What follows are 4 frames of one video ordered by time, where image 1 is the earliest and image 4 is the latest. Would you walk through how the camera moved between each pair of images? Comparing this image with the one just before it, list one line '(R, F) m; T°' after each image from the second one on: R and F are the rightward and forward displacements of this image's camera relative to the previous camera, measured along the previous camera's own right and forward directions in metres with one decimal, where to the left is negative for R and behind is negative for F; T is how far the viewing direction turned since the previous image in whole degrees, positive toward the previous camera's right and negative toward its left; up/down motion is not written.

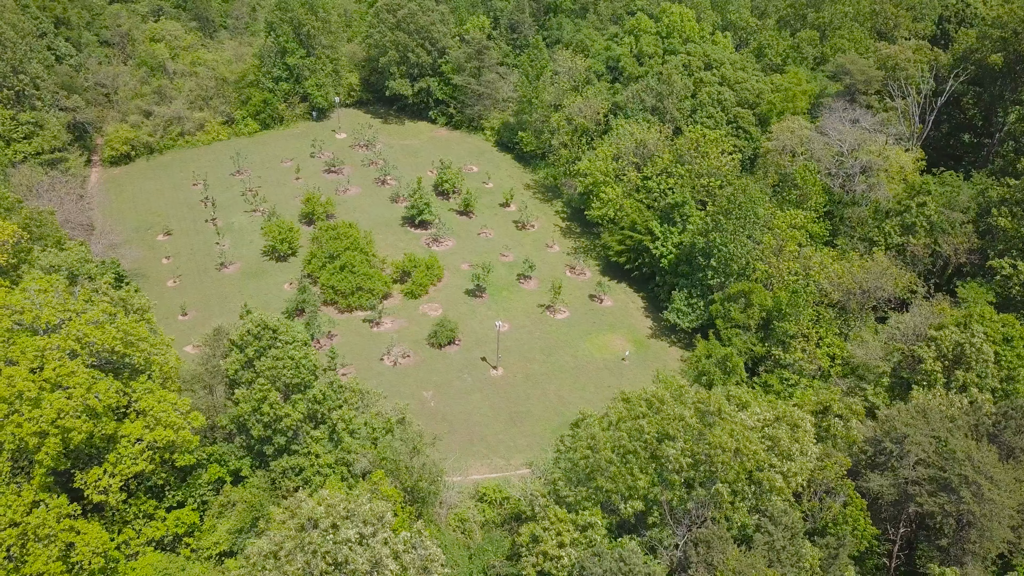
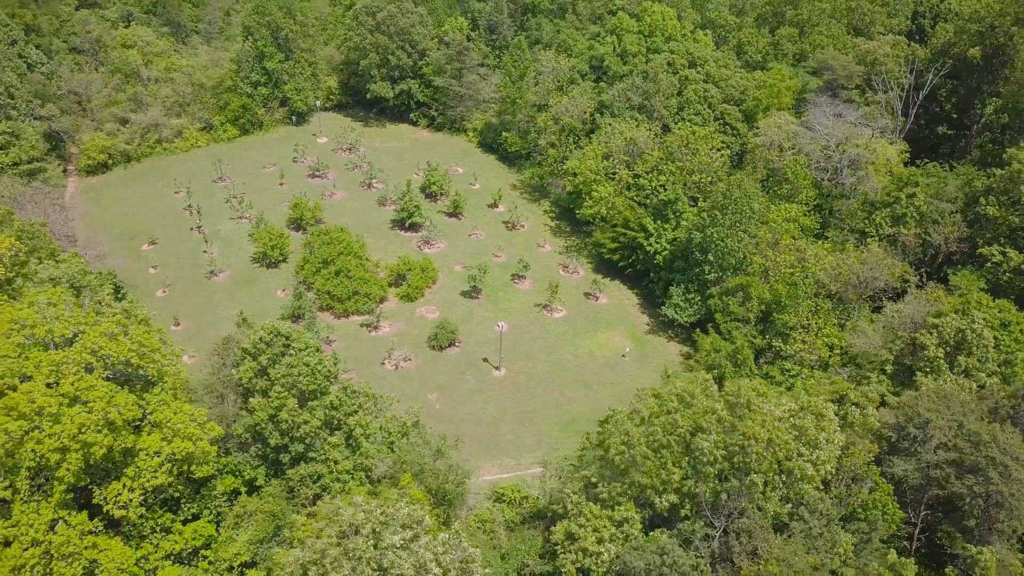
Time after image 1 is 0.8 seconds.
(-1.3, 0.0) m; +3°
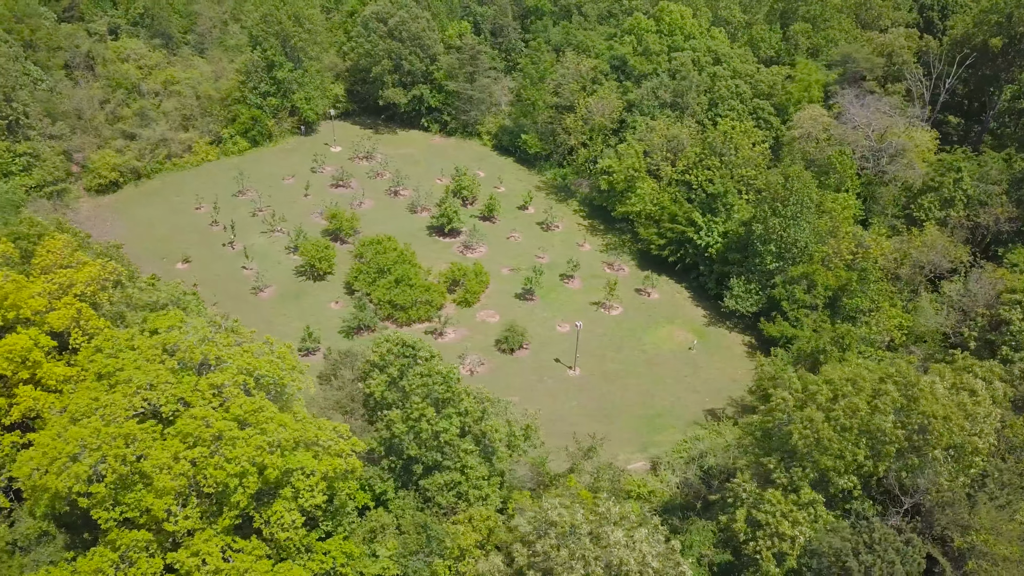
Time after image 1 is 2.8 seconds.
(-4.7, 0.0) m; +5°
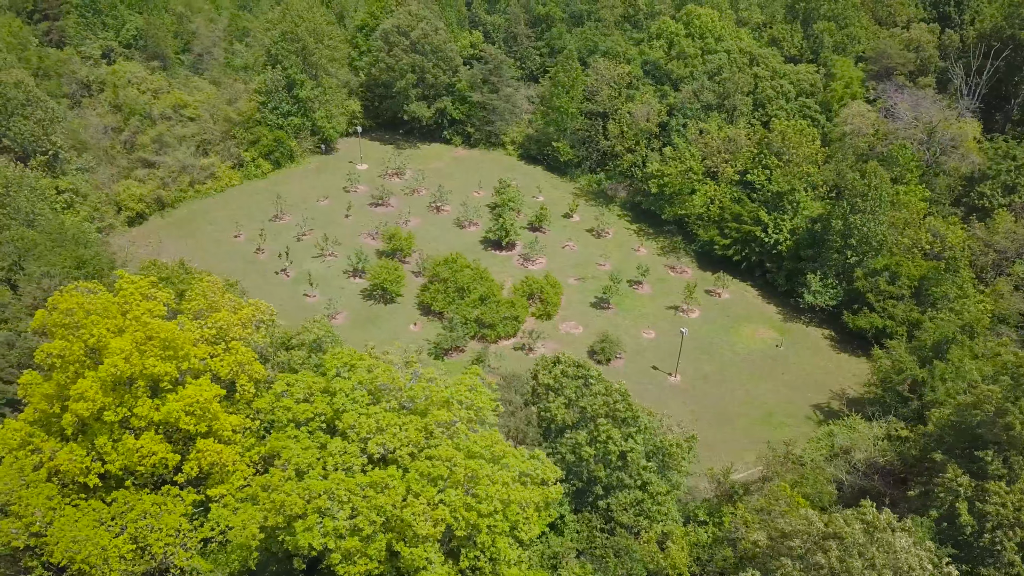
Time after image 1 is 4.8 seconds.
(-5.9, +0.5) m; +5°
